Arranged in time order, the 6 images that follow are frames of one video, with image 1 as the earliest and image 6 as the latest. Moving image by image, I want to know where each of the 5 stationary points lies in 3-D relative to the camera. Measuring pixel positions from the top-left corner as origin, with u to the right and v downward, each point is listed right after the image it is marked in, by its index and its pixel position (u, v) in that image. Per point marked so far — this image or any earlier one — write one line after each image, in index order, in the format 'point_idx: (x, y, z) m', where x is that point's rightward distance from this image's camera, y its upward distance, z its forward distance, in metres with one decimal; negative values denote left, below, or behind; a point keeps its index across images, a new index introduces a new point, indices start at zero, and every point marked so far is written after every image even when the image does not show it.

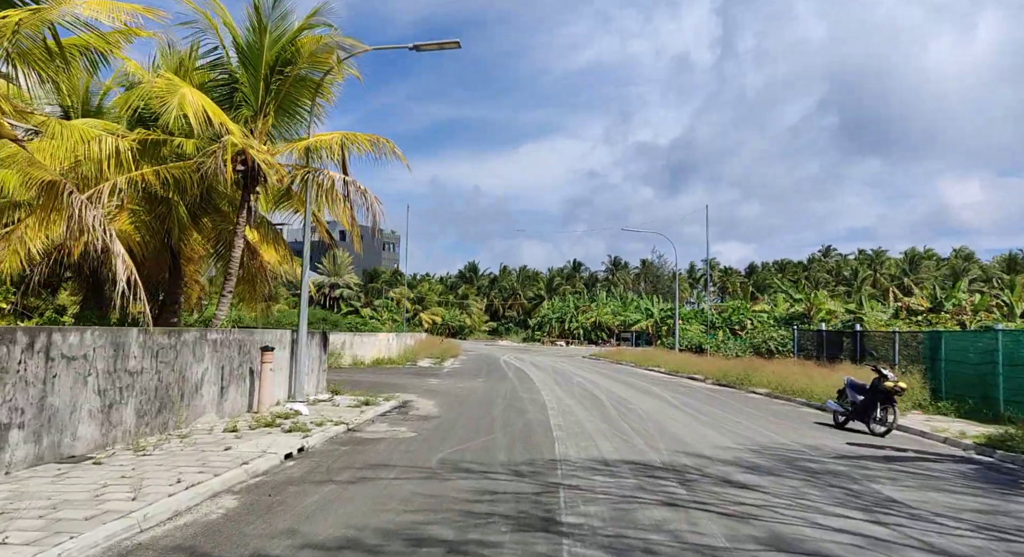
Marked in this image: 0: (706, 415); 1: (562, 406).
0: (+4.2, -3.0, +16.3) m
1: (+1.1, -2.9, +17.3) m
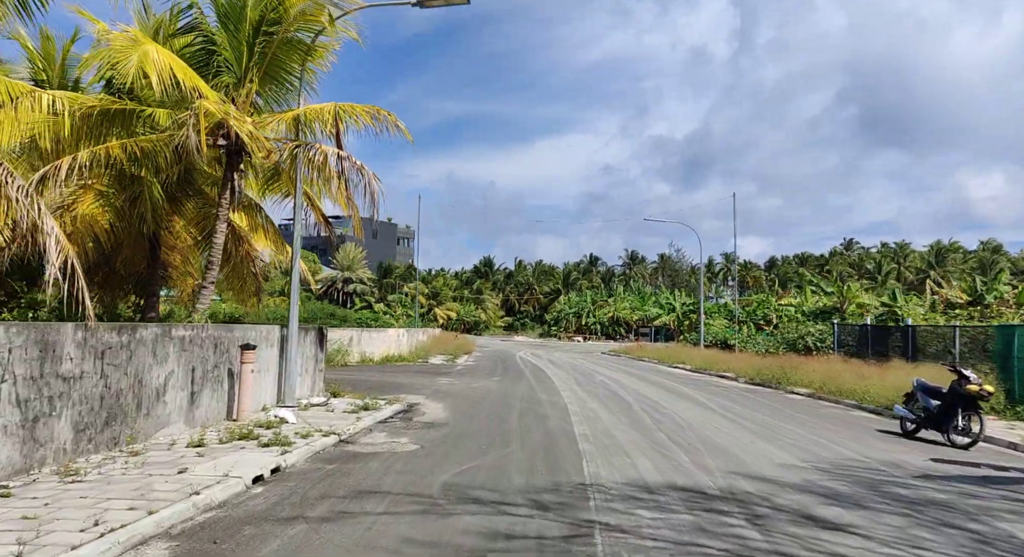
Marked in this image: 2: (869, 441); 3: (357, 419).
0: (+4.6, -2.7, +14.4) m
1: (+1.5, -2.7, +15.4) m
2: (+5.7, -2.6, +12.0) m
3: (-2.6, -2.4, +12.6) m
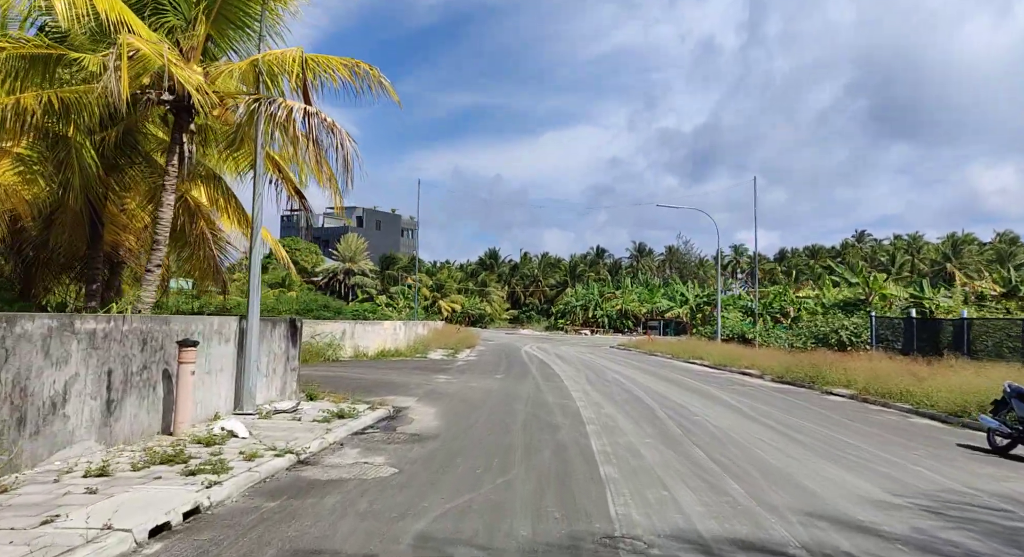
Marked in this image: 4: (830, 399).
0: (+4.6, -2.5, +12.1) m
1: (+1.6, -2.4, +13.2) m
2: (+5.7, -2.4, +9.7) m
3: (-2.6, -2.1, +10.4) m
4: (+7.7, -2.9, +18.2) m
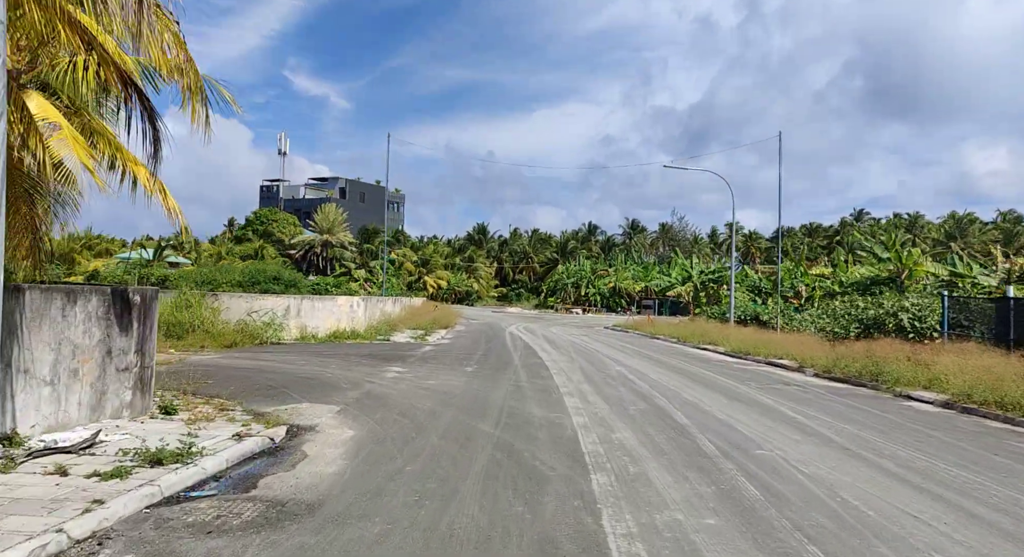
0: (+4.2, -2.0, +7.1) m
1: (+1.1, -1.9, +8.2) m
2: (+5.3, -2.0, +4.8) m
3: (-3.0, -1.6, +5.3) m
4: (+7.2, -2.3, +13.3) m
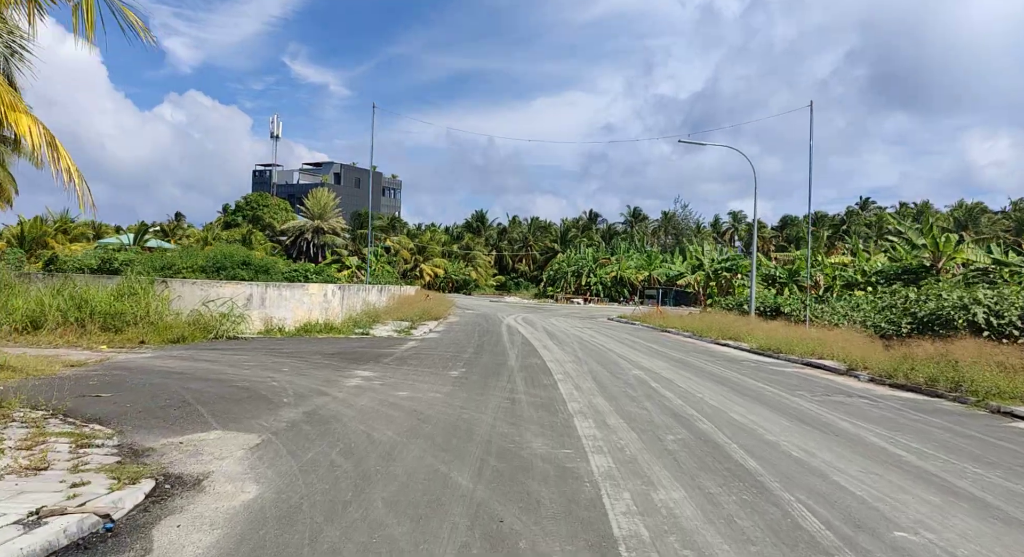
0: (+4.1, -1.8, +3.9) m
1: (+1.0, -1.7, +5.0) m
2: (+5.3, -1.9, +1.6) m
3: (-3.1, -1.5, +2.1) m
4: (+7.1, -2.1, +10.1) m
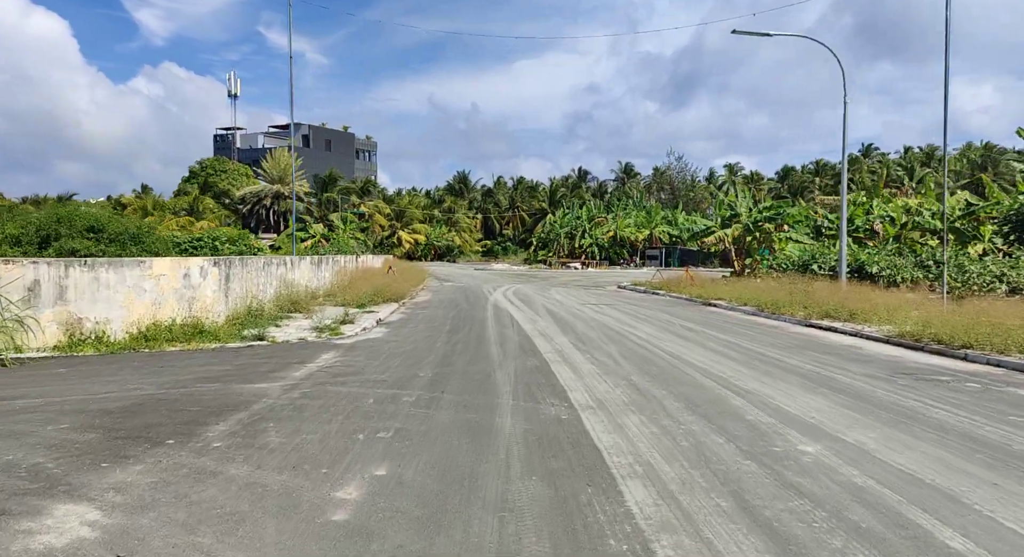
0: (+4.3, -1.8, -5.2) m
1: (+1.2, -1.8, -4.2) m
2: (+5.4, -1.9, -7.5) m
3: (-2.9, -1.8, -7.1) m
4: (+7.1, -1.7, +1.1) m
